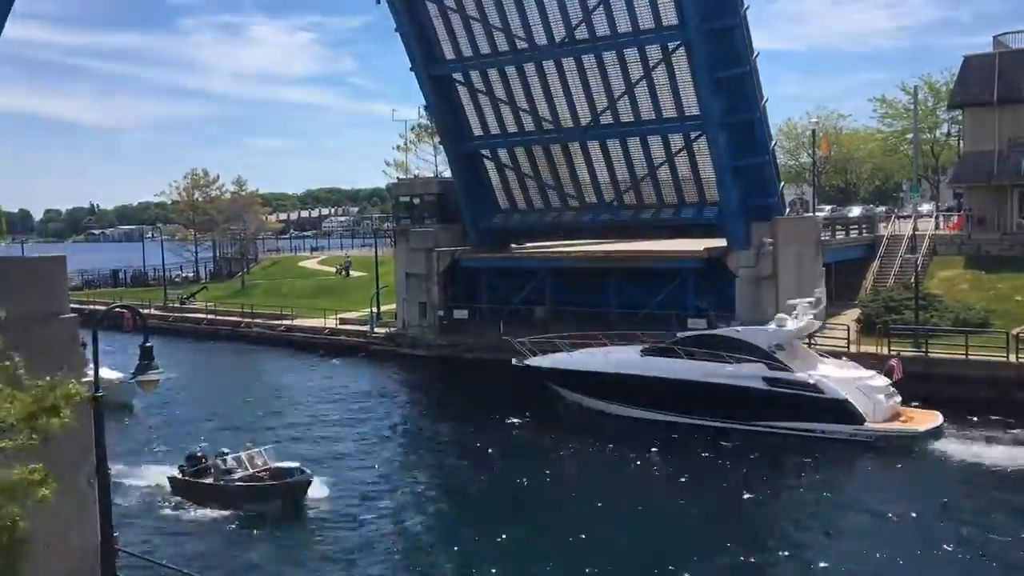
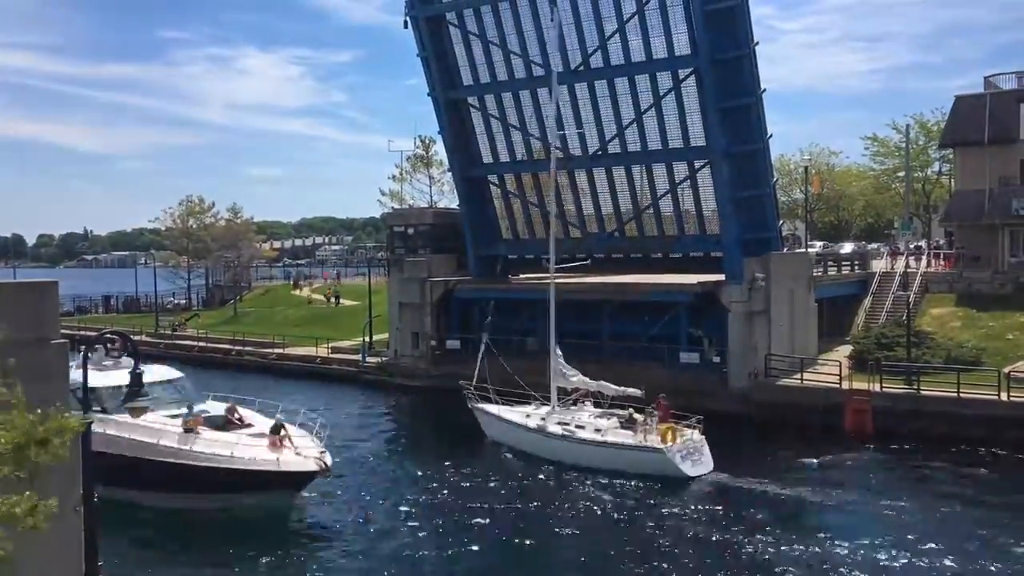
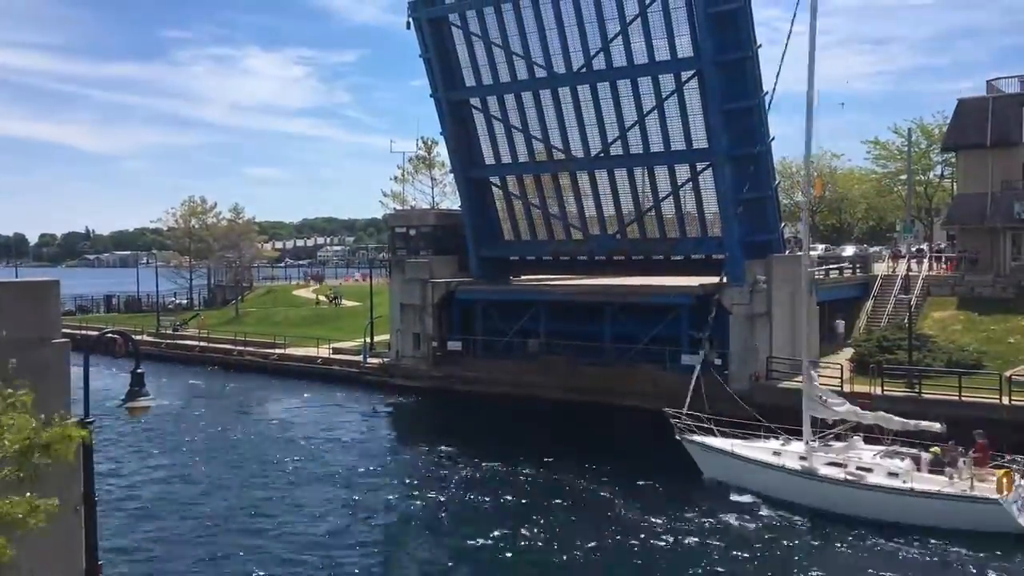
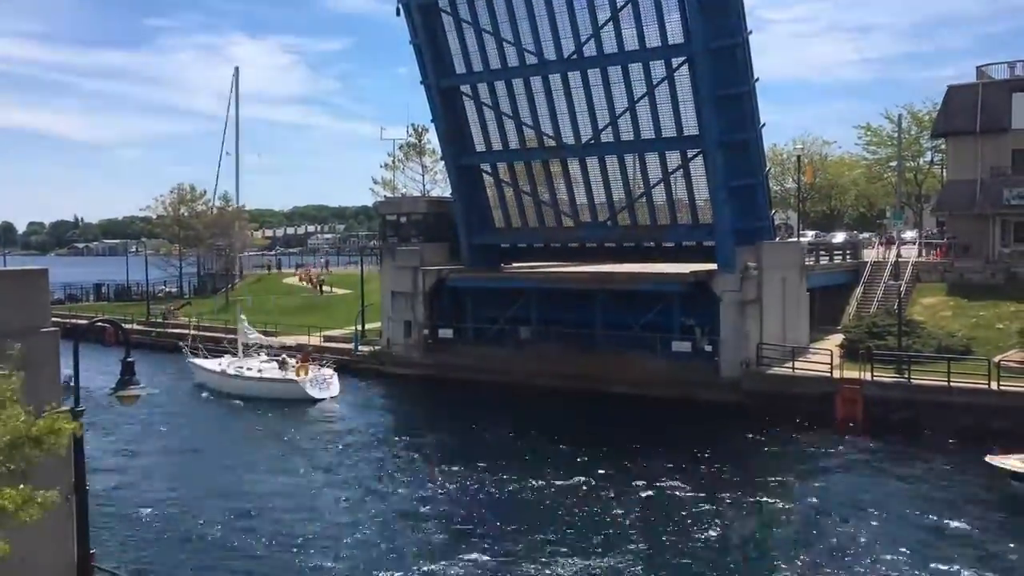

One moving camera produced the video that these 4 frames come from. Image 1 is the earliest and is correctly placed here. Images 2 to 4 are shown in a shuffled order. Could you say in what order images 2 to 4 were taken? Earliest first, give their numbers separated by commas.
3, 2, 4
